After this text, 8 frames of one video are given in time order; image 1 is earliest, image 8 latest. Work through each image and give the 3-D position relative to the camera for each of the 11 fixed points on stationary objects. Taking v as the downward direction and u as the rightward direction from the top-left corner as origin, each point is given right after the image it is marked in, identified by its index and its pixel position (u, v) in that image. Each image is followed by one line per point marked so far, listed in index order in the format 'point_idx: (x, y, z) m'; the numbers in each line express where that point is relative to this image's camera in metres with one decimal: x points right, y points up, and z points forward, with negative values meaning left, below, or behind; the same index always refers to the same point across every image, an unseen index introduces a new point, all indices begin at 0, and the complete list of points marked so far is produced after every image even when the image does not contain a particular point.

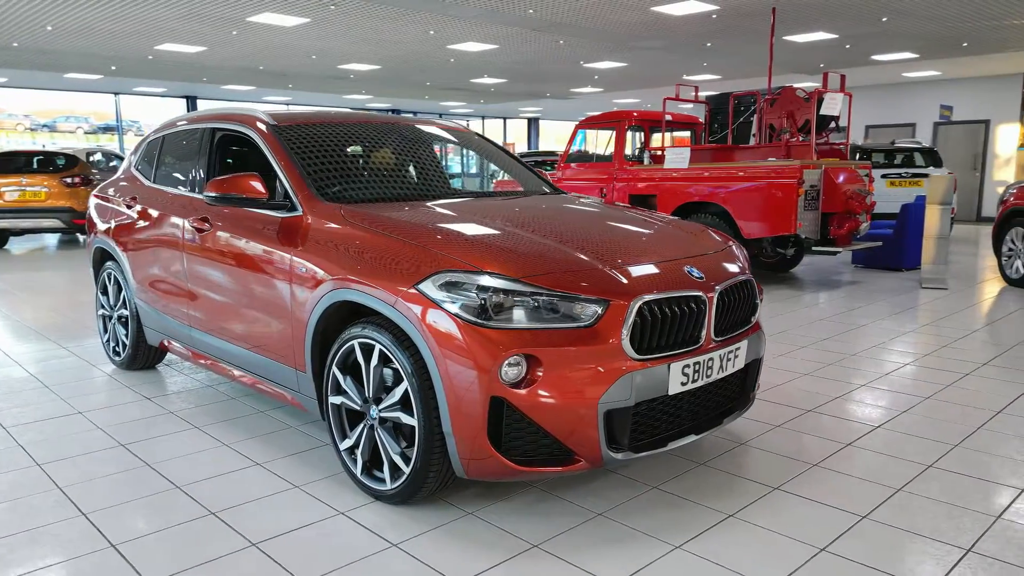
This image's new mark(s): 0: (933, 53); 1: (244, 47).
0: (+7.6, +4.2, +13.3) m
1: (-4.1, +3.7, +11.2) m
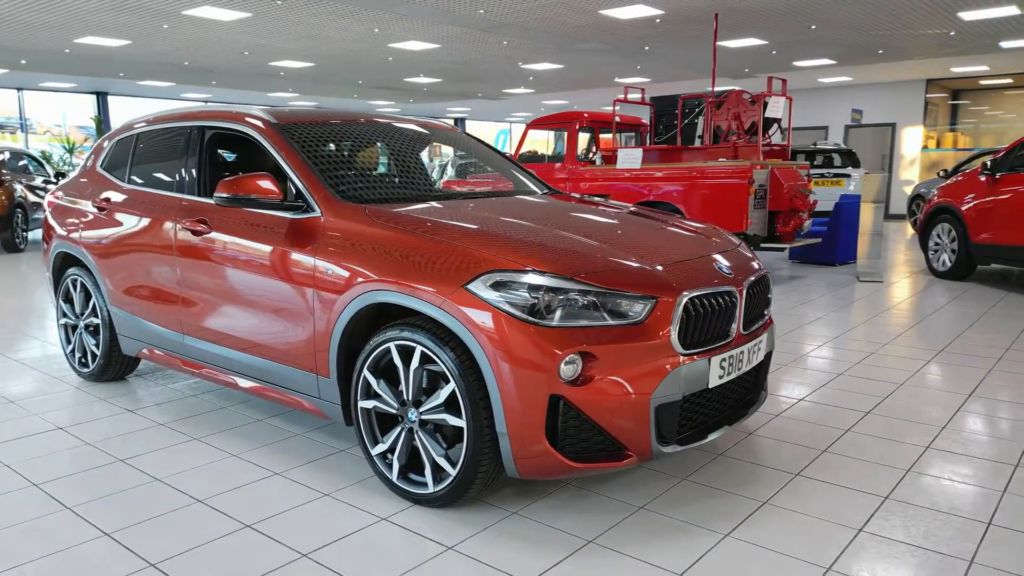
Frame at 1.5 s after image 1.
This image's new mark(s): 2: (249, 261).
0: (+6.4, +4.3, +14.0) m
1: (-4.9, +3.6, +10.8) m
2: (-1.0, +0.1, +2.9) m
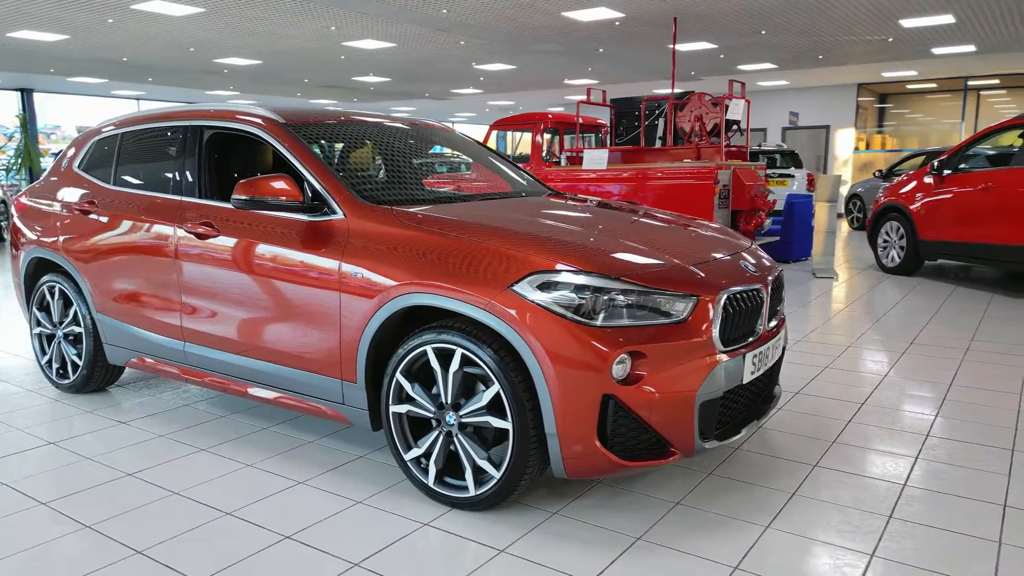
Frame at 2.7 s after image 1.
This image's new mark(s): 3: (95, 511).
0: (+5.5, +4.4, +14.5) m
1: (-5.6, +3.5, +10.3) m
2: (-0.9, +0.1, +2.8) m
3: (-1.4, -0.7, +2.5) m
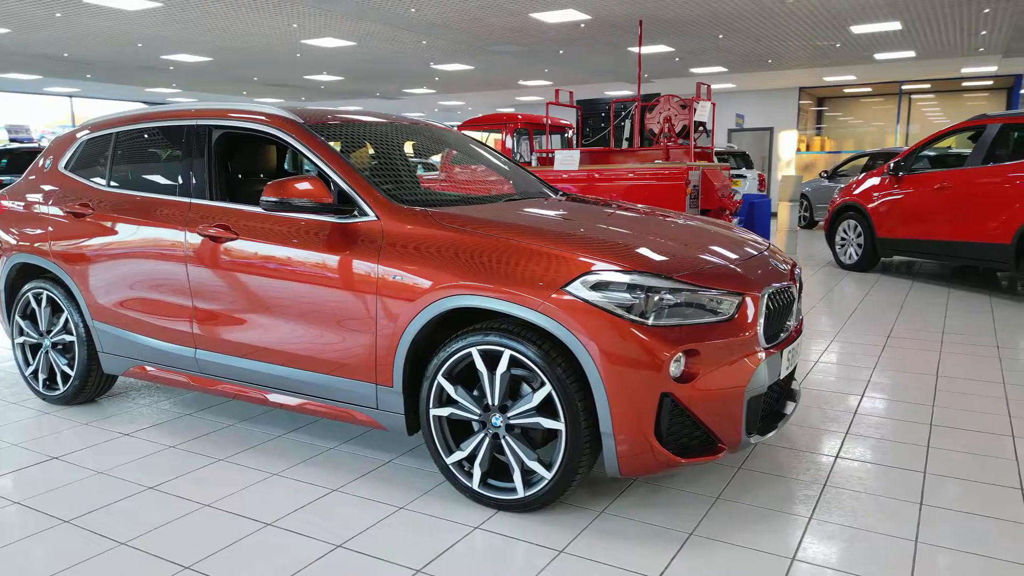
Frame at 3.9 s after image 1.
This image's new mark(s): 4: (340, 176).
0: (+4.6, +4.5, +14.9) m
1: (-6.1, +3.4, +9.9) m
2: (-0.8, +0.1, +2.7) m
3: (-1.2, -0.8, +2.4) m
4: (-0.6, +0.4, +2.8) m
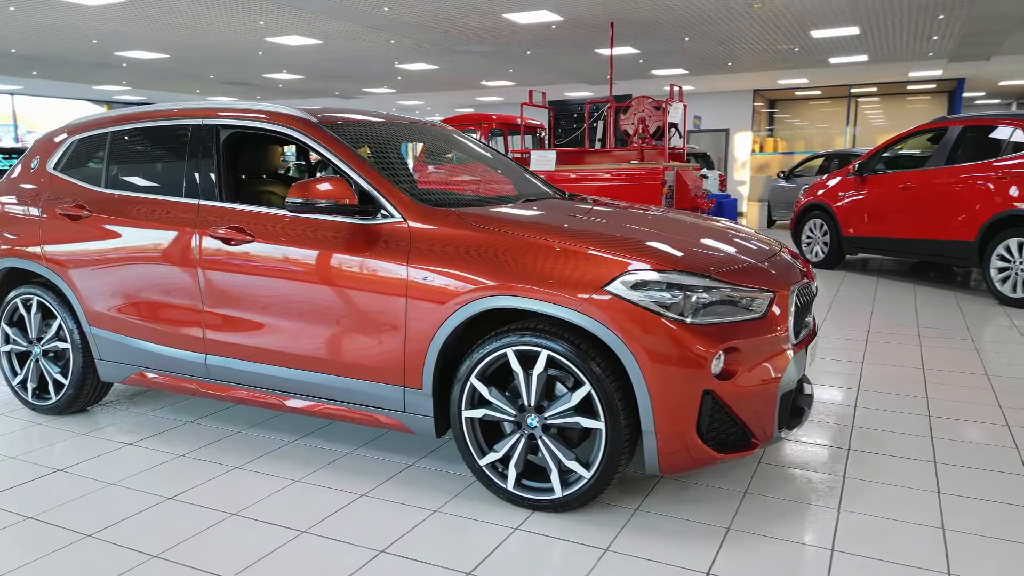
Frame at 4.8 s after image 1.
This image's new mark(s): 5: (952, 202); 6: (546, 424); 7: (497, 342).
0: (+3.9, +4.5, +15.2) m
1: (-6.4, +3.4, +9.5) m
2: (-0.7, +0.1, +2.7) m
3: (-1.1, -0.8, +2.3) m
4: (-0.6, +0.4, +2.7) m
5: (+4.1, +0.8, +6.9) m
6: (+0.1, -0.4, +2.4) m
7: (-0.1, -0.2, +2.4) m
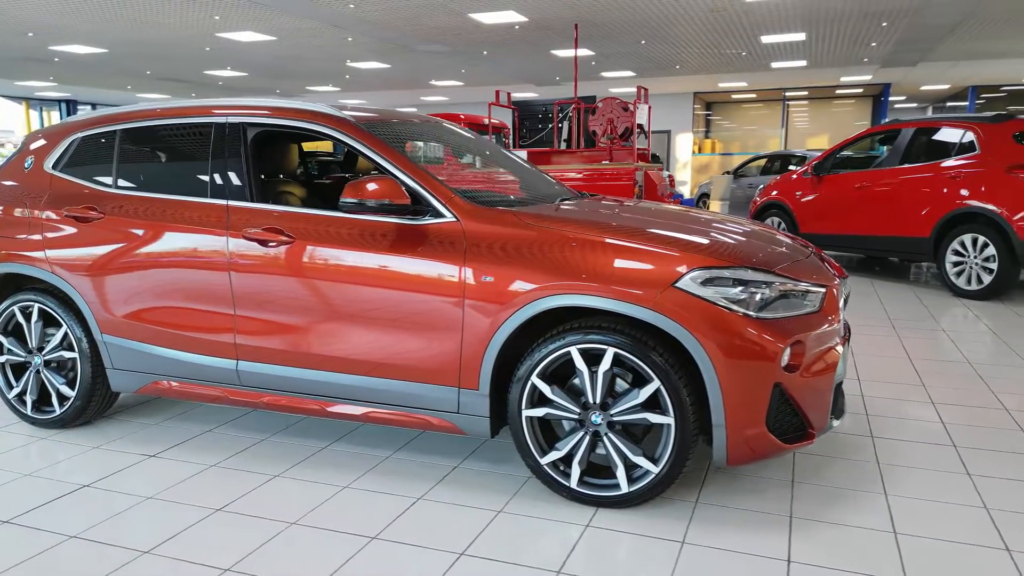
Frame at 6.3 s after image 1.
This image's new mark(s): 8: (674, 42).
0: (+2.8, +4.5, +15.5) m
1: (-6.9, +3.3, +8.9) m
2: (-0.6, +0.1, +2.6) m
3: (-0.9, -0.8, +2.2) m
4: (-0.4, +0.4, +2.7) m
5: (+3.9, +0.9, +7.2) m
6: (+0.3, -0.4, +2.4) m
7: (+0.2, -0.2, +2.4) m
8: (+2.4, +3.7, +11.0) m
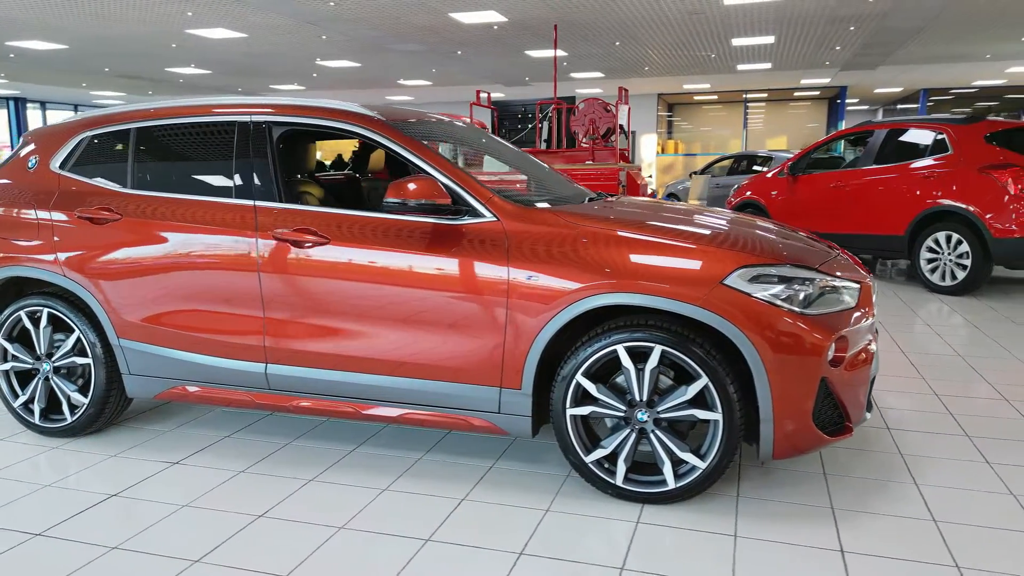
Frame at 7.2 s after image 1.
0: (+2.2, +4.6, +15.7) m
1: (-7.1, +3.2, +8.5) m
2: (-0.4, 0.0, +2.6) m
3: (-0.7, -0.8, +2.1) m
4: (-0.3, +0.4, +2.7) m
5: (+3.8, +0.9, +7.5) m
6: (+0.5, -0.4, +2.4) m
7: (+0.3, -0.2, +2.4) m
8: (+2.0, +3.7, +11.1) m
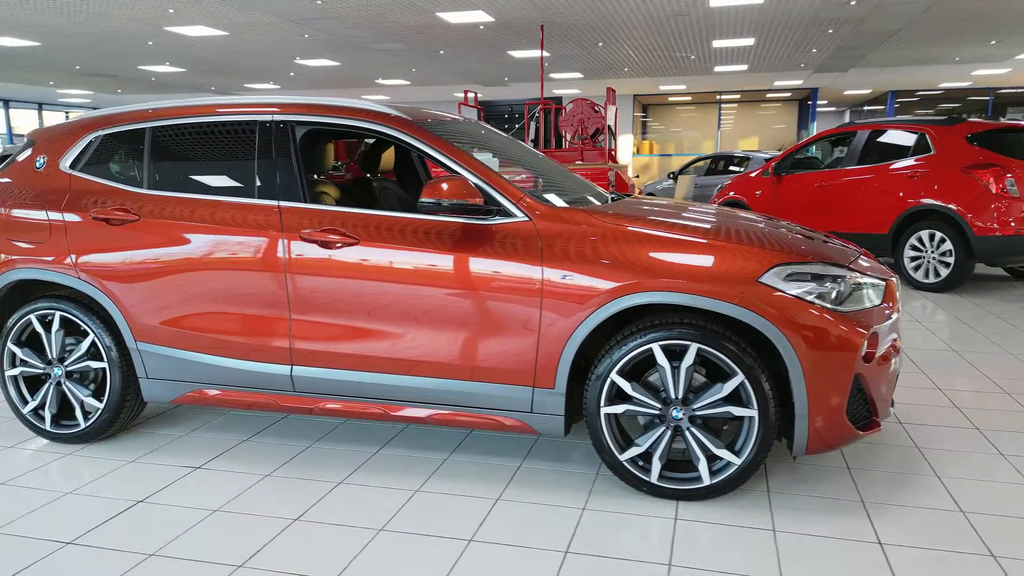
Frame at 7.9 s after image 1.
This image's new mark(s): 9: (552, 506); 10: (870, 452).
0: (+1.7, +4.6, +15.7) m
1: (-7.3, +3.2, +8.2) m
2: (-0.3, 0.0, +2.6) m
3: (-0.6, -0.8, +2.1) m
4: (-0.2, +0.4, +2.7) m
5: (+3.7, +0.9, +7.6) m
6: (+0.6, -0.4, +2.4) m
7: (+0.4, -0.2, +2.5) m
8: (+1.8, +3.7, +11.2) m
9: (+0.1, -0.7, +2.5) m
10: (+1.4, -0.7, +2.9) m
